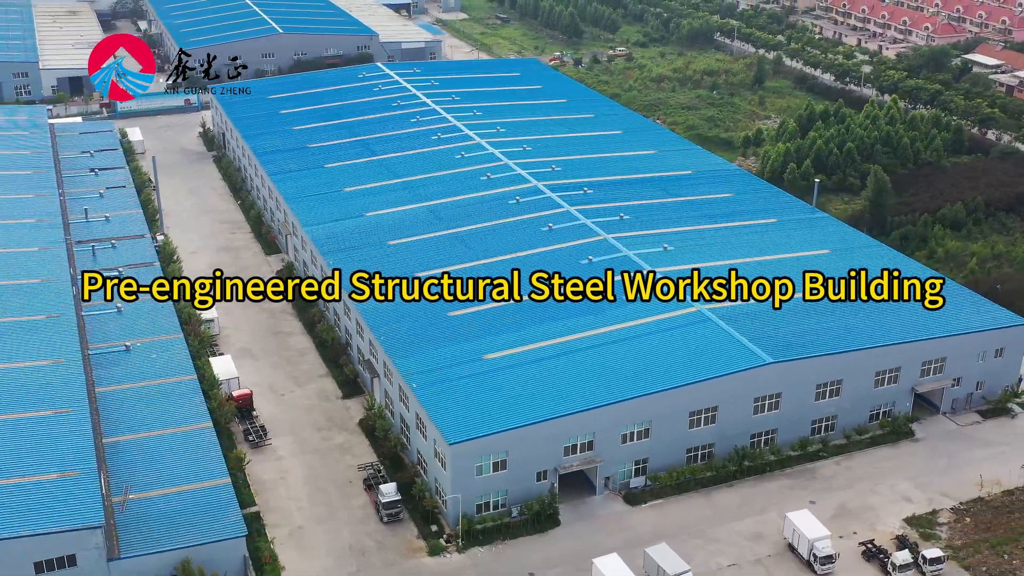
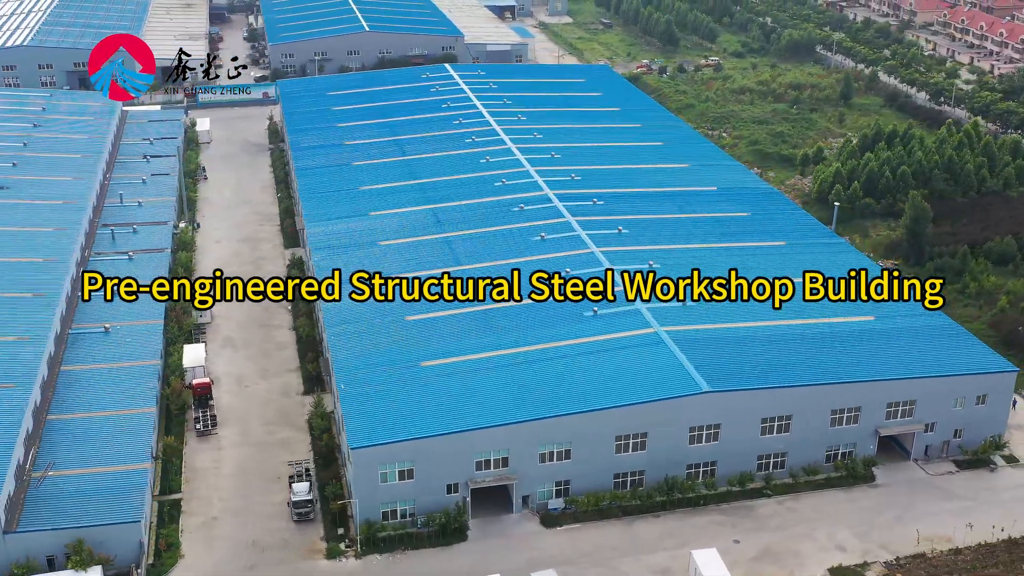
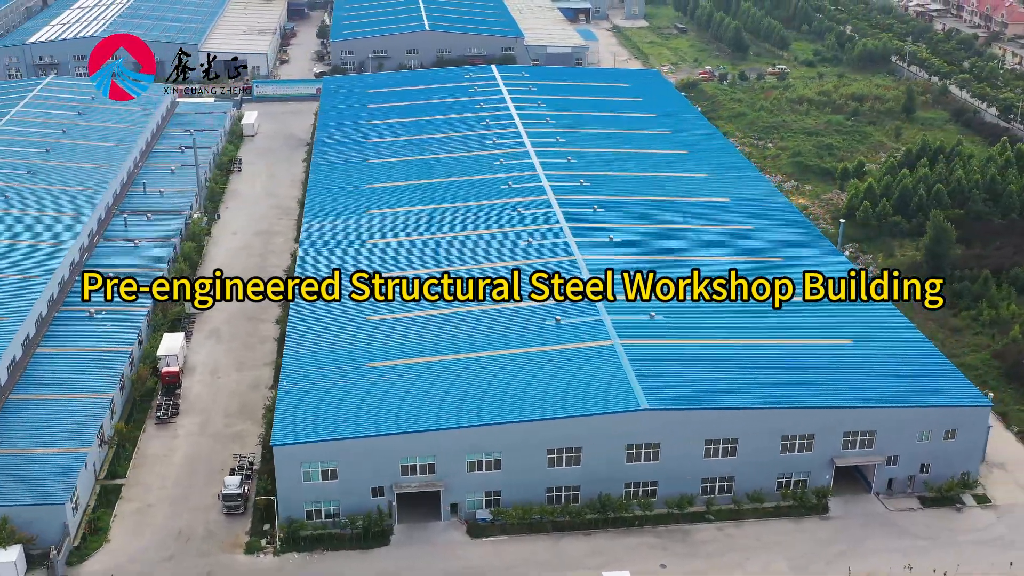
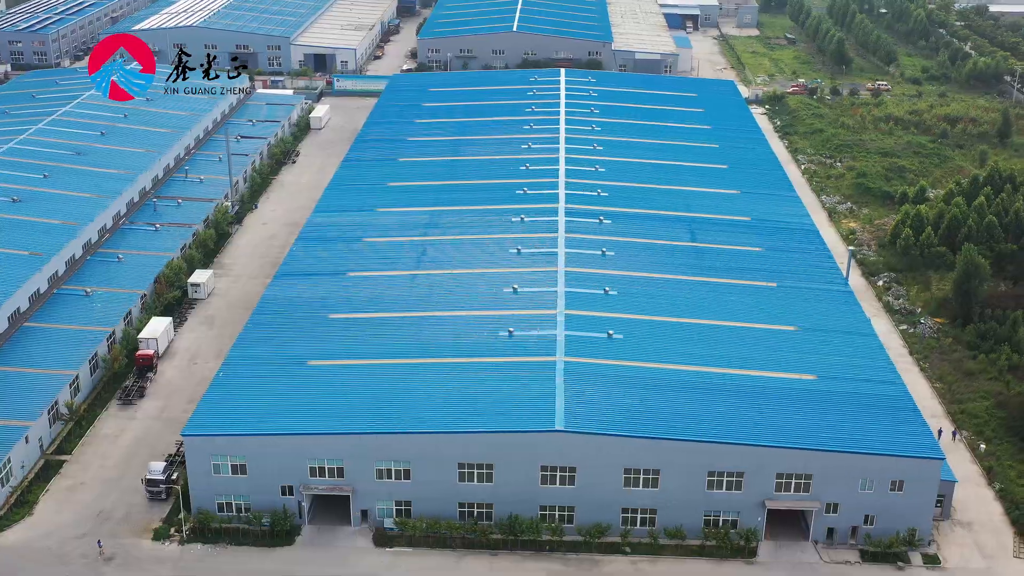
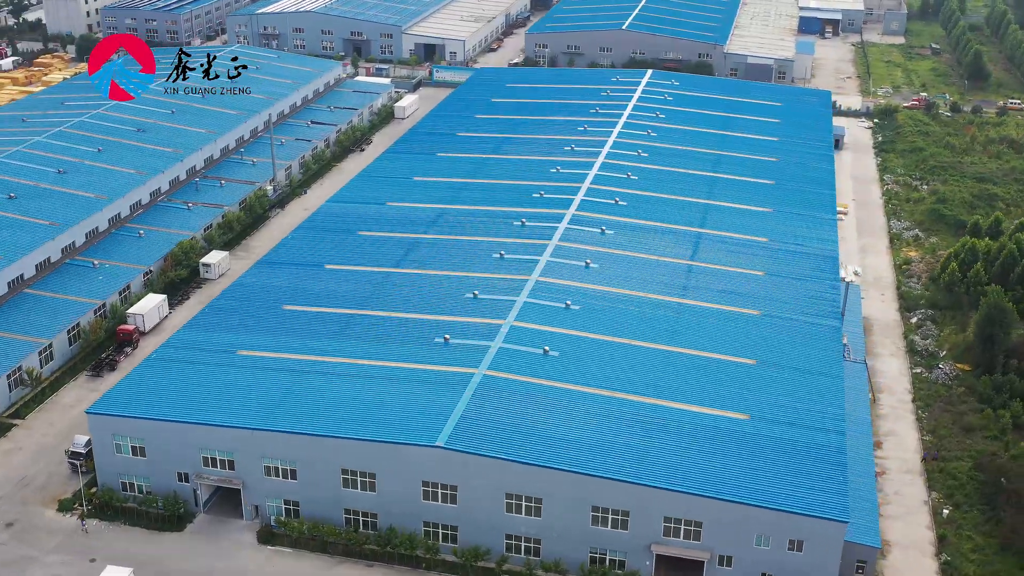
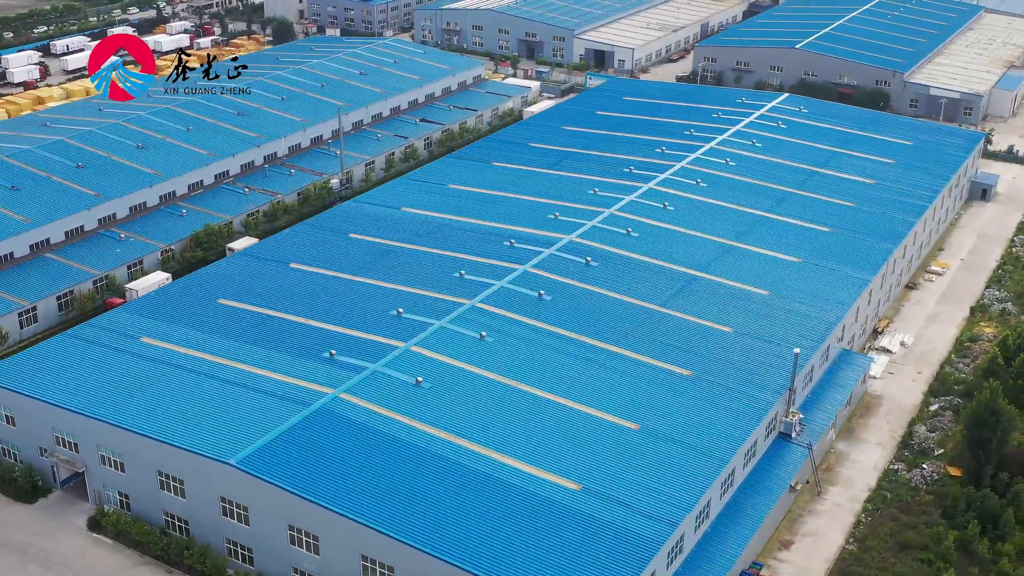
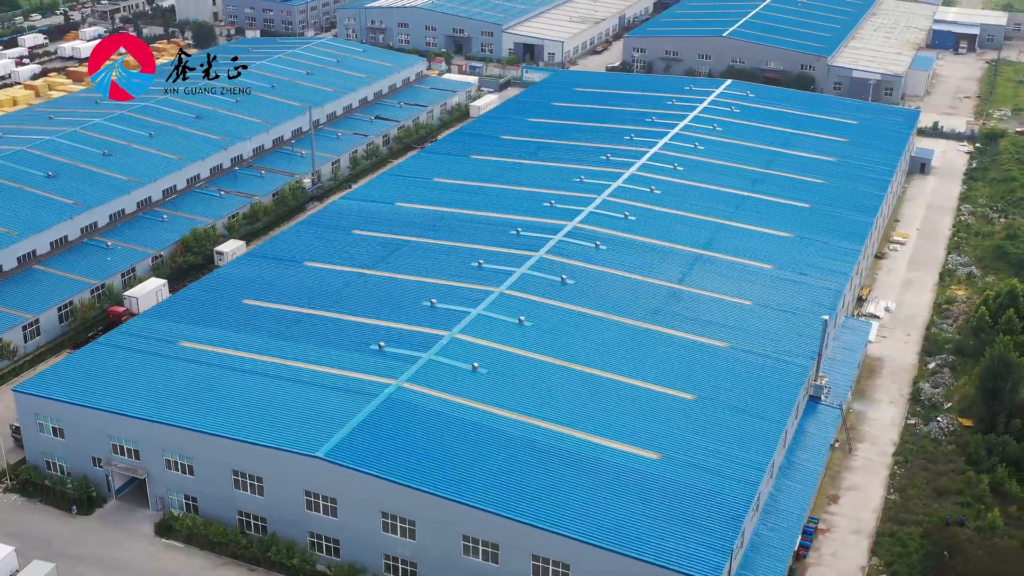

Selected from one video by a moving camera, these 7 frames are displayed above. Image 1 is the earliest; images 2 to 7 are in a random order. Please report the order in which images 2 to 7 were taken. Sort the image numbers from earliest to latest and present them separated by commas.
2, 3, 4, 5, 7, 6
